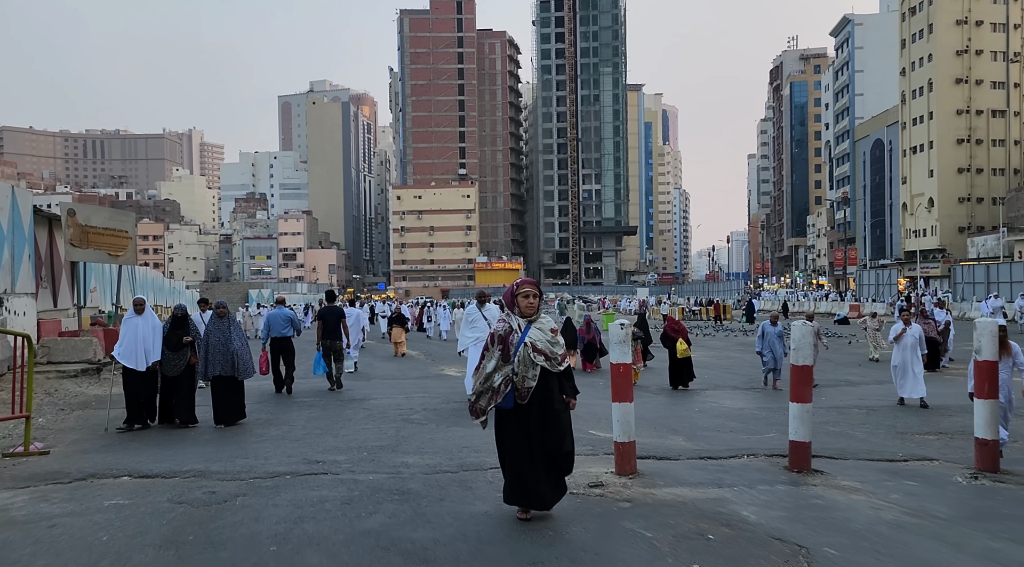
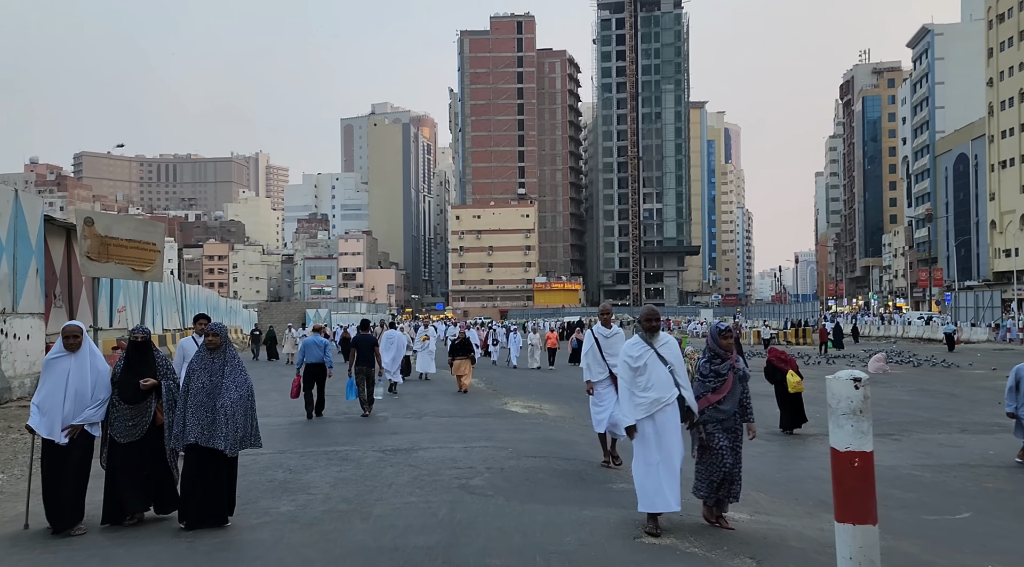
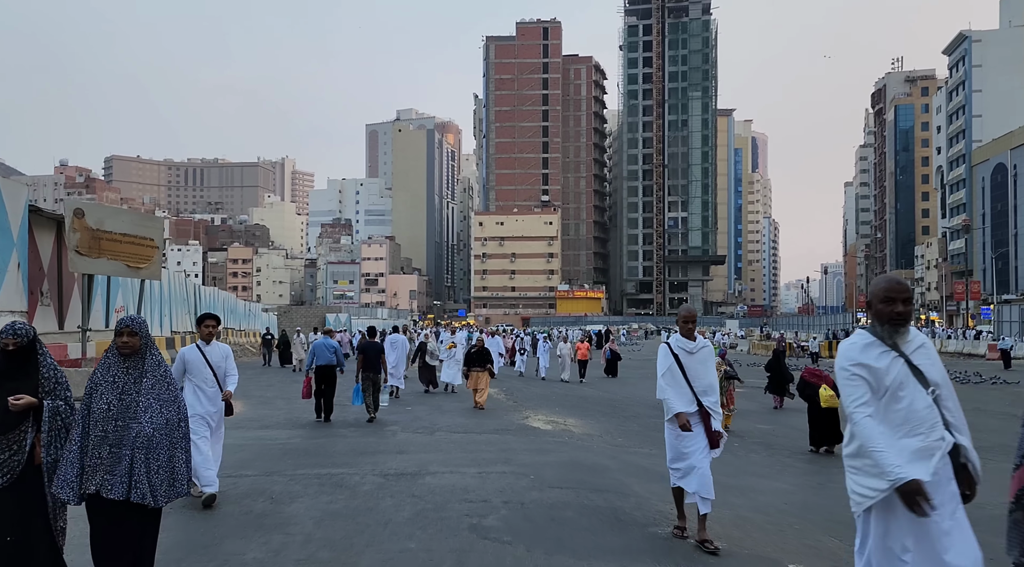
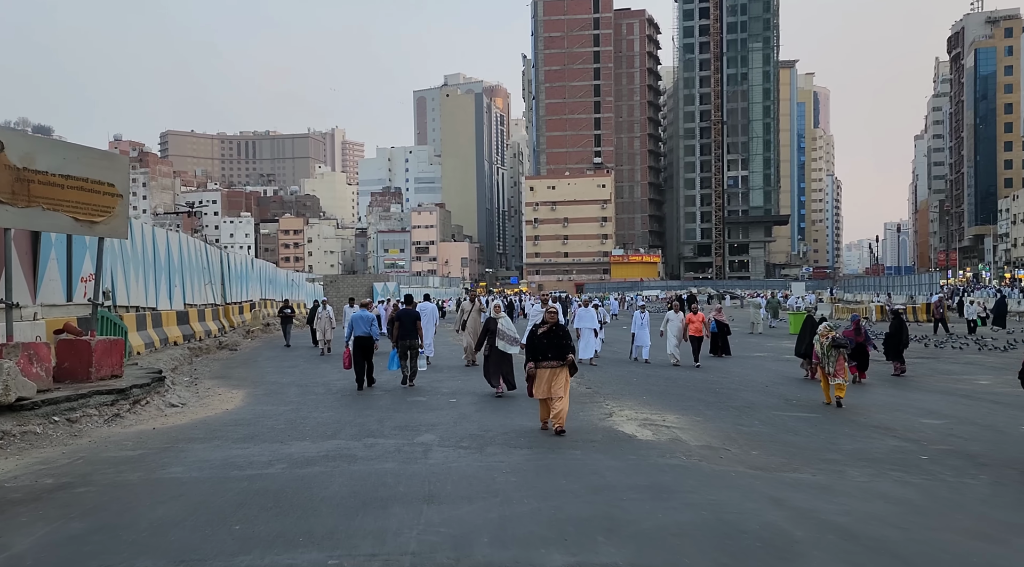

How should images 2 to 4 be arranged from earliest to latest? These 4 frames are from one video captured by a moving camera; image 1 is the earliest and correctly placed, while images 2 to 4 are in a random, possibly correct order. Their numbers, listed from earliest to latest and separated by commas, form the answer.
2, 3, 4
